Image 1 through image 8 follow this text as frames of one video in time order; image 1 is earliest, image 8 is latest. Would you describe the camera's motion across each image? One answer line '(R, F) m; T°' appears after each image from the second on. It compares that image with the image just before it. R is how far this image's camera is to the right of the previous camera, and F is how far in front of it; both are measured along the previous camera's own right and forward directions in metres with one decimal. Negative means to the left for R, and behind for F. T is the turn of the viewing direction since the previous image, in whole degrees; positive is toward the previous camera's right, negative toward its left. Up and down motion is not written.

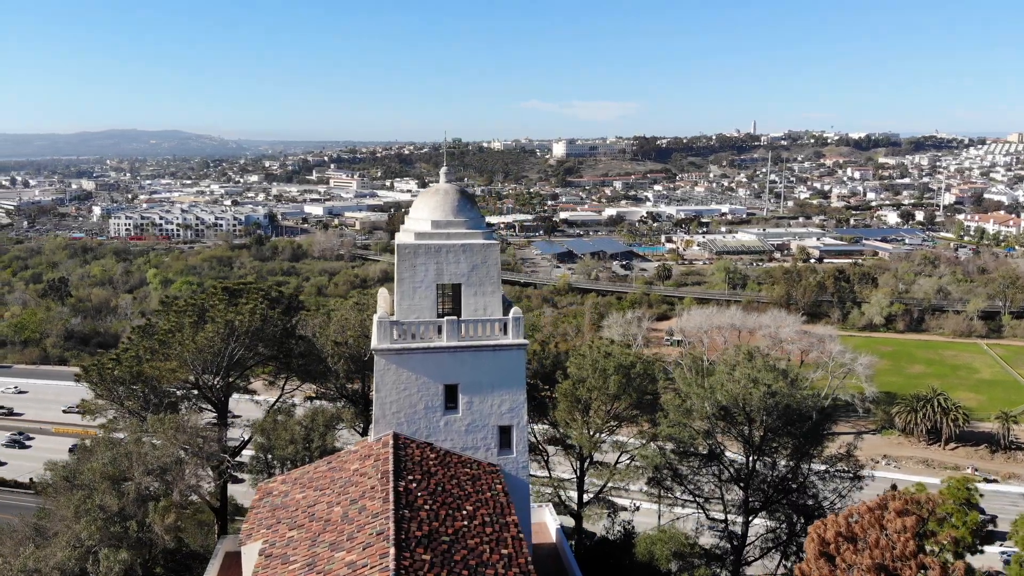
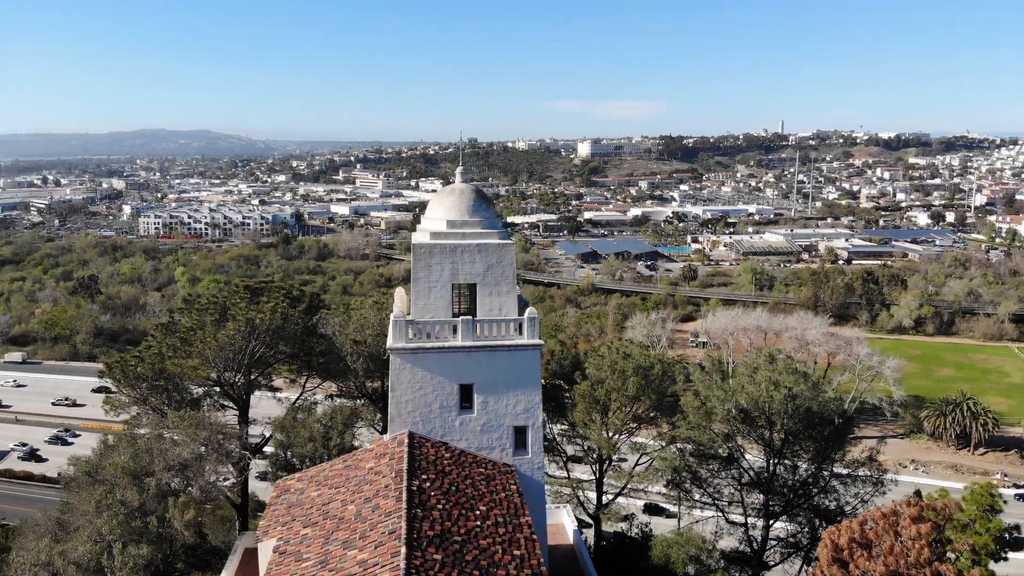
(+0.4, +0.2) m; -2°
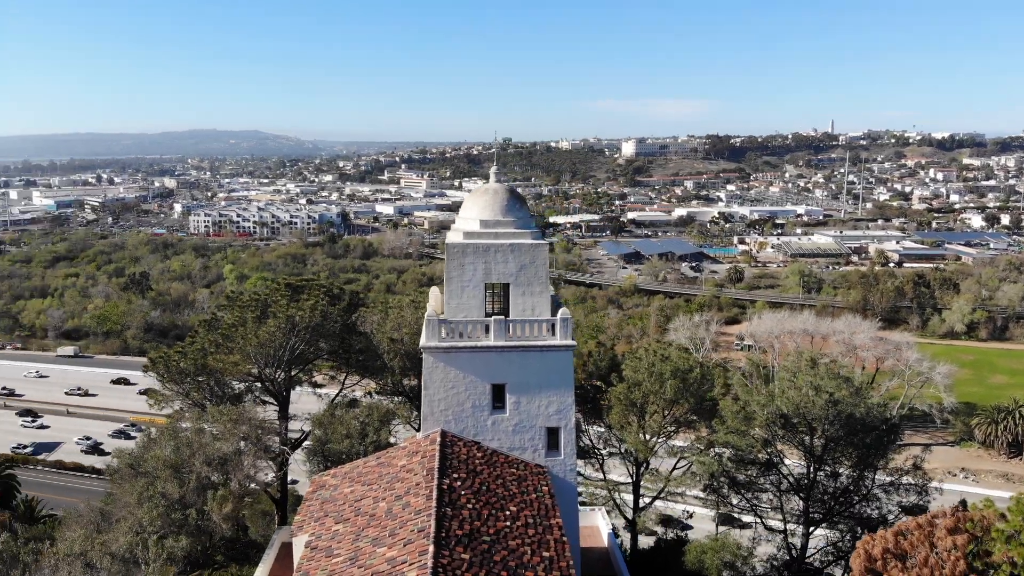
(+0.4, +0.2) m; -3°
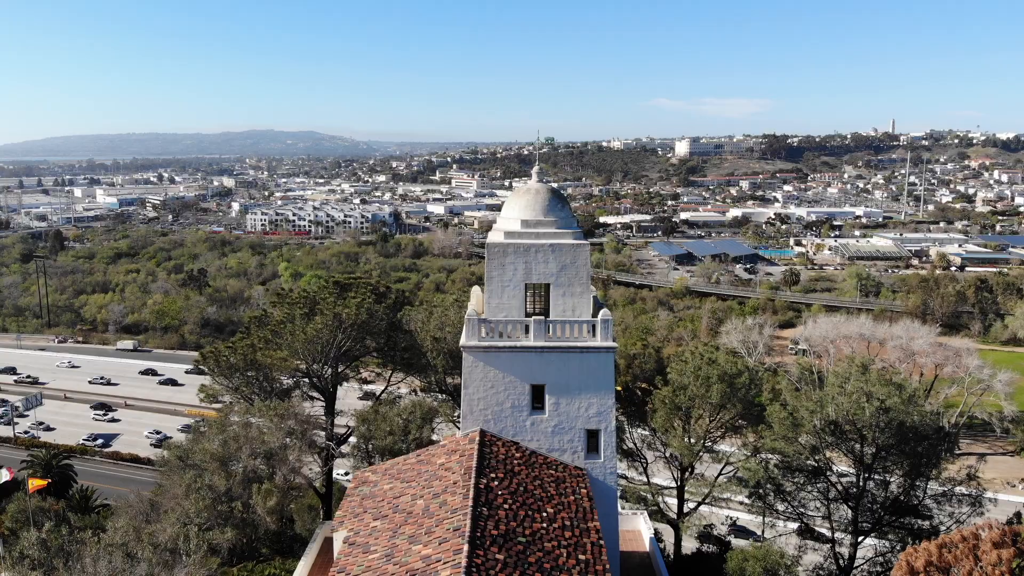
(+0.4, +0.2) m; -4°
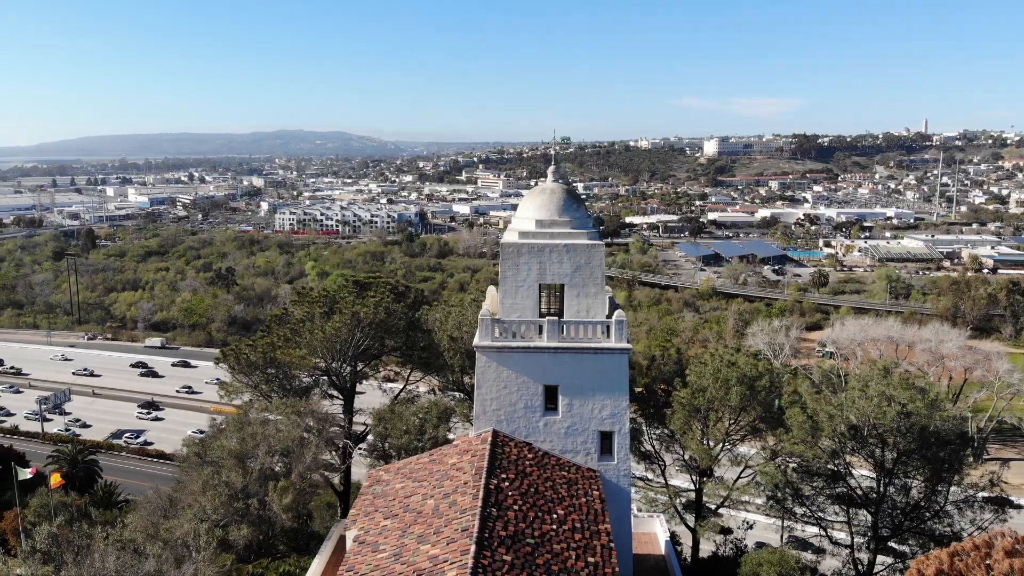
(+0.5, +0.2) m; -2°
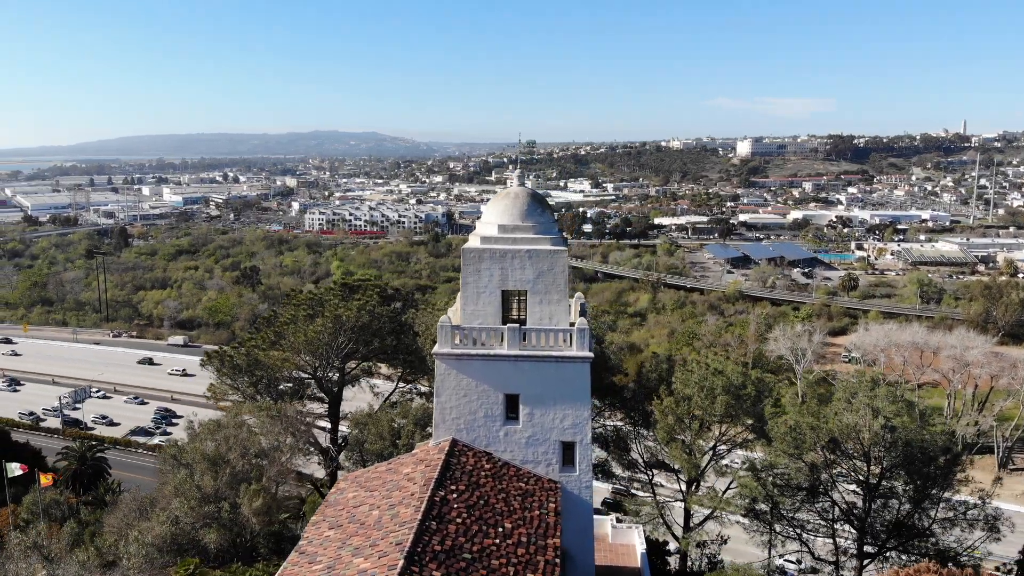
(+3.3, +1.0) m; 0°
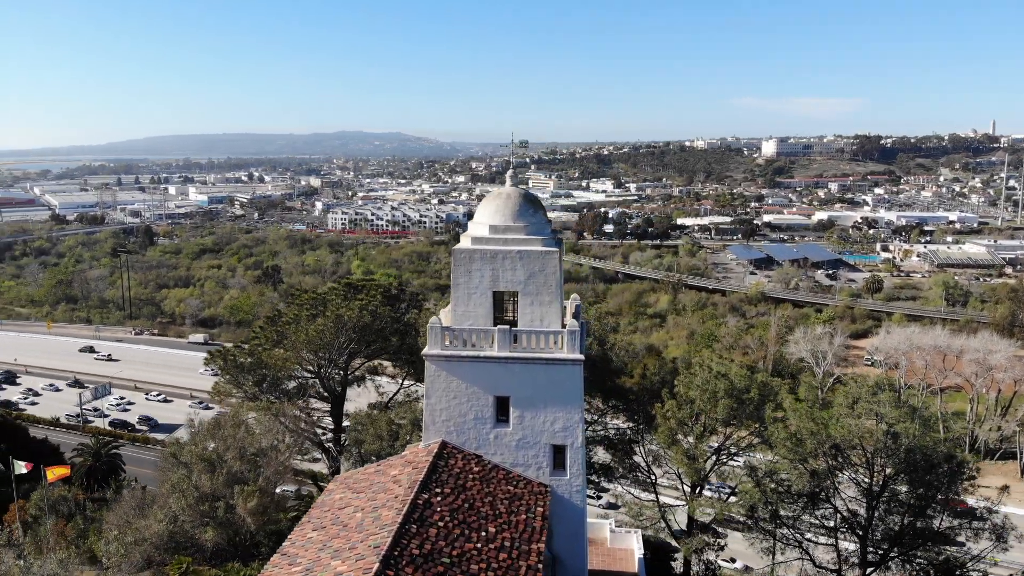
(+1.5, +0.5) m; -1°
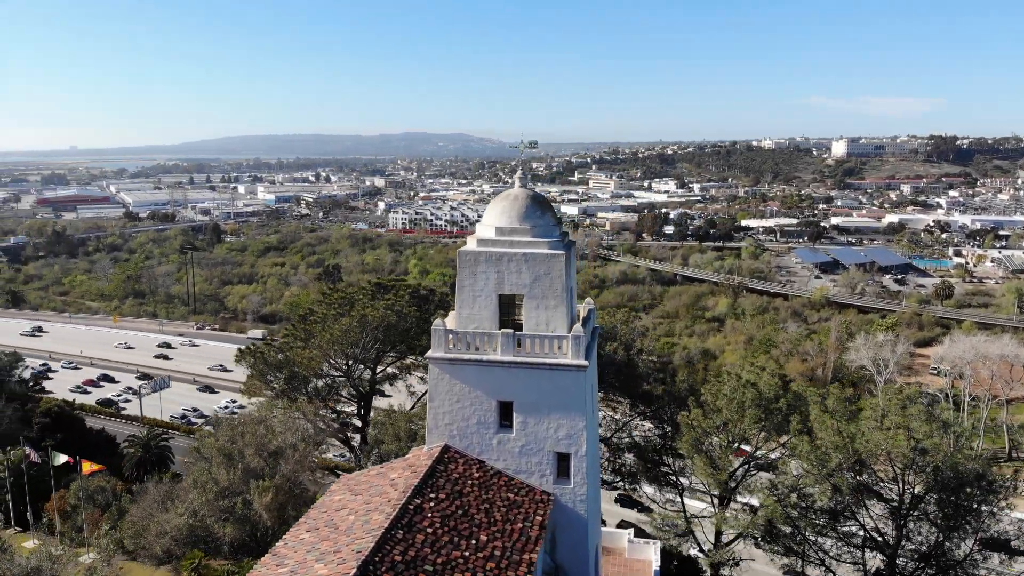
(+2.5, +0.9) m; -3°
